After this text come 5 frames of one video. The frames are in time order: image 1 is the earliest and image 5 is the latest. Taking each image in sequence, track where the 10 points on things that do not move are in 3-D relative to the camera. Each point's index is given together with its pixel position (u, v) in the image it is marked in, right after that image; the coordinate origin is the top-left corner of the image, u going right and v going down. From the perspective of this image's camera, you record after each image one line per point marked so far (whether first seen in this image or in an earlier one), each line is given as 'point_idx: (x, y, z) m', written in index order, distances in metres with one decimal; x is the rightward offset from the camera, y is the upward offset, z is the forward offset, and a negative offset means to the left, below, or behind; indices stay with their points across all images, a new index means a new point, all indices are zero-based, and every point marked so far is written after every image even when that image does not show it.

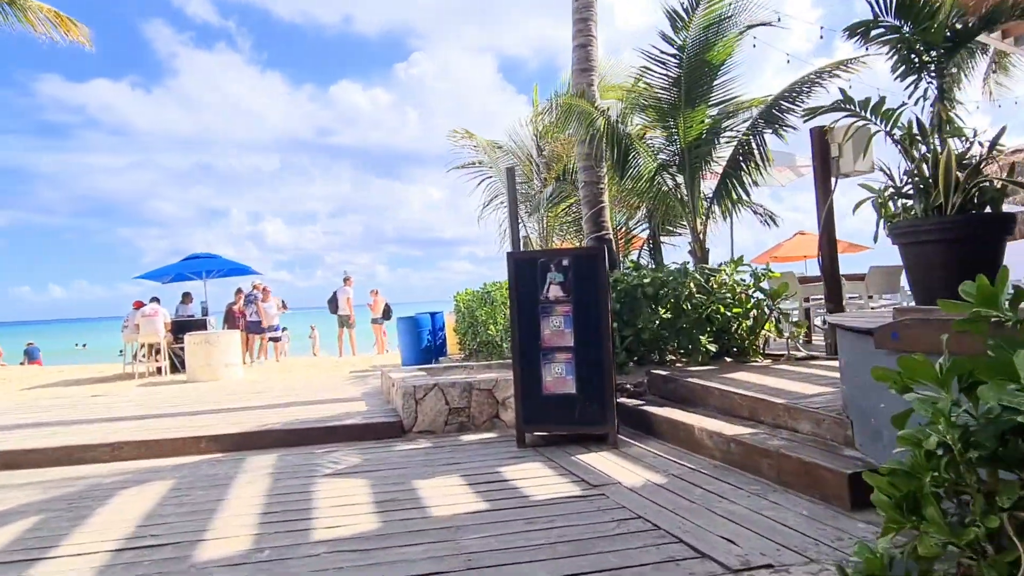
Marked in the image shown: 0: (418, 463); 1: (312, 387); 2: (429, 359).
0: (-0.6, -1.0, +4.5) m
1: (-2.1, -1.0, +8.1) m
2: (-1.3, -1.2, +12.7) m
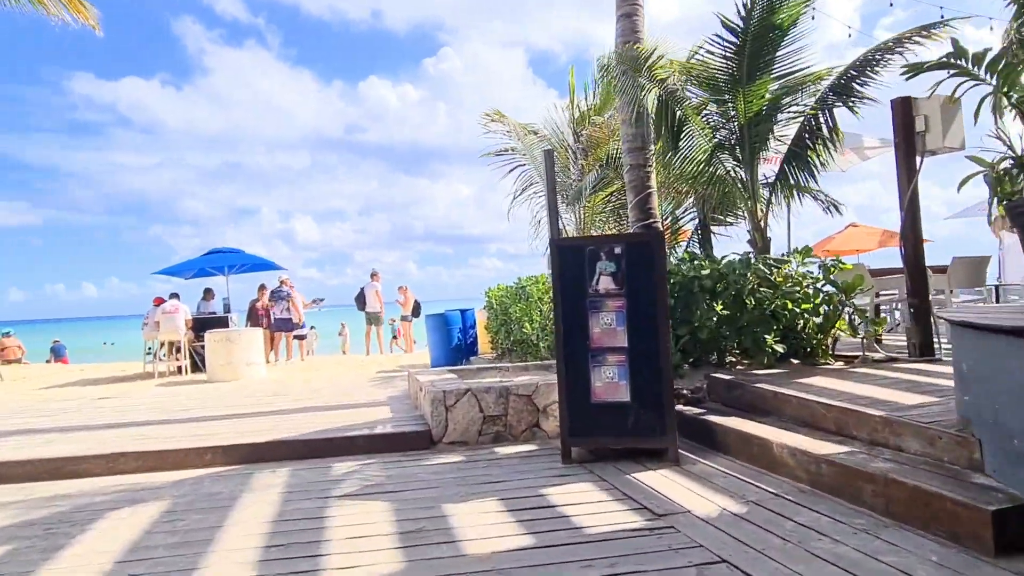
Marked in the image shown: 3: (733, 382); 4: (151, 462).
0: (-0.3, -1.0, +3.9) m
1: (-1.7, -1.0, +7.5) m
2: (-0.8, -1.1, +12.1) m
3: (+1.4, -0.6, +4.7) m
4: (-2.1, -1.0, +4.6) m
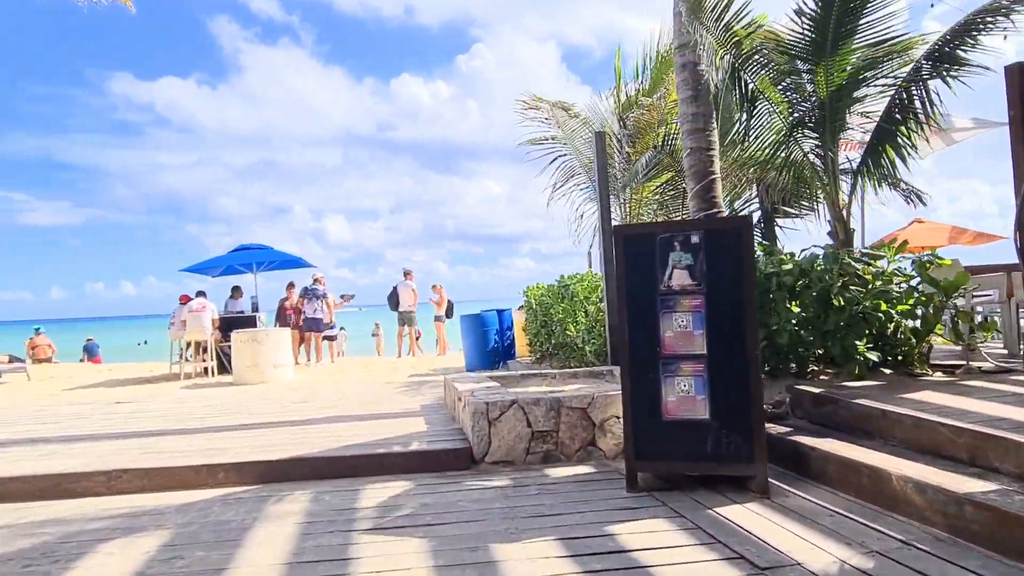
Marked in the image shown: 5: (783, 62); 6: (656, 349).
0: (-0.1, -1.0, +3.3) m
1: (-1.3, -1.0, +7.0) m
2: (-0.2, -1.1, +11.5) m
3: (+1.6, -0.6, +4.0) m
4: (-1.9, -1.0, +4.0) m
5: (+2.0, +1.6, +5.5) m
6: (+0.7, -0.3, +3.5) m
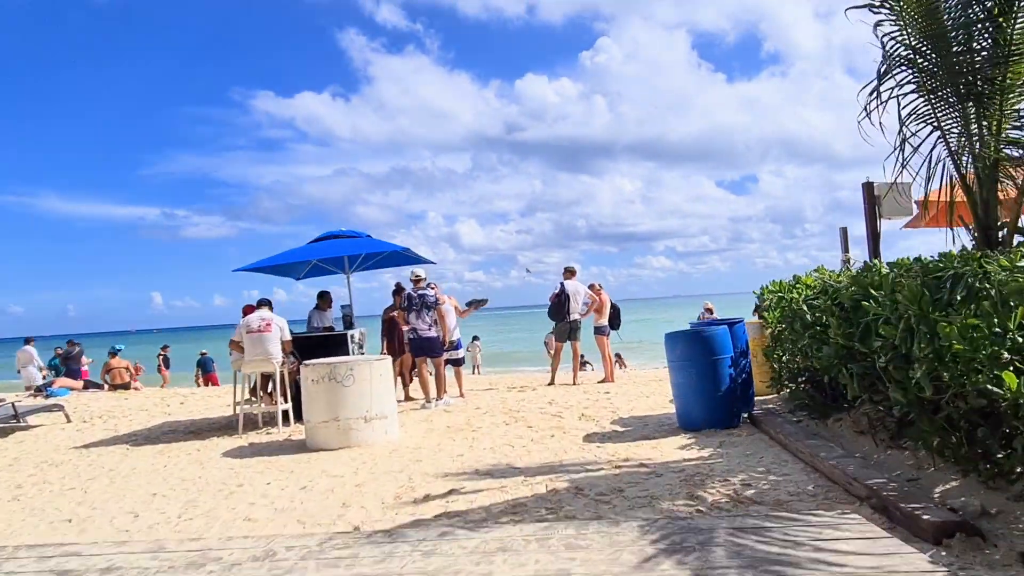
0: (+0.7, -1.0, -1.5) m
1: (0.0, -1.0, +2.3) m
2: (+1.9, -1.1, +6.6) m
3: (+2.5, -0.5, -1.1) m
4: (-1.0, -1.0, -0.5) m
5: (+3.0, +1.7, +0.4) m
6: (+1.4, -0.3, -1.4) m
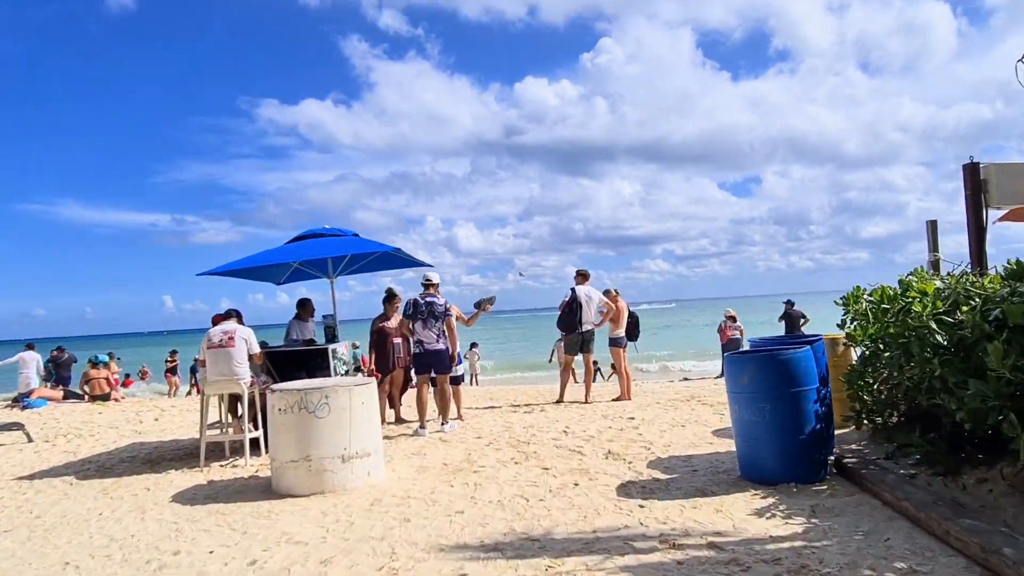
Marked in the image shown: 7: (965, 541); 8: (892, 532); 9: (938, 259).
0: (+0.8, -1.0, -3.0) m
1: (+0.1, -1.0, +0.8) m
2: (+2.0, -1.1, +5.1) m
3: (+2.6, -0.6, -2.6) m
4: (-0.9, -1.1, -2.0) m
5: (+3.1, +1.7, -1.1) m
6: (+1.5, -0.3, -2.9) m
7: (+2.0, -1.1, +3.4) m
8: (+1.9, -1.2, +3.8) m
9: (+3.6, +0.2, +6.6) m
